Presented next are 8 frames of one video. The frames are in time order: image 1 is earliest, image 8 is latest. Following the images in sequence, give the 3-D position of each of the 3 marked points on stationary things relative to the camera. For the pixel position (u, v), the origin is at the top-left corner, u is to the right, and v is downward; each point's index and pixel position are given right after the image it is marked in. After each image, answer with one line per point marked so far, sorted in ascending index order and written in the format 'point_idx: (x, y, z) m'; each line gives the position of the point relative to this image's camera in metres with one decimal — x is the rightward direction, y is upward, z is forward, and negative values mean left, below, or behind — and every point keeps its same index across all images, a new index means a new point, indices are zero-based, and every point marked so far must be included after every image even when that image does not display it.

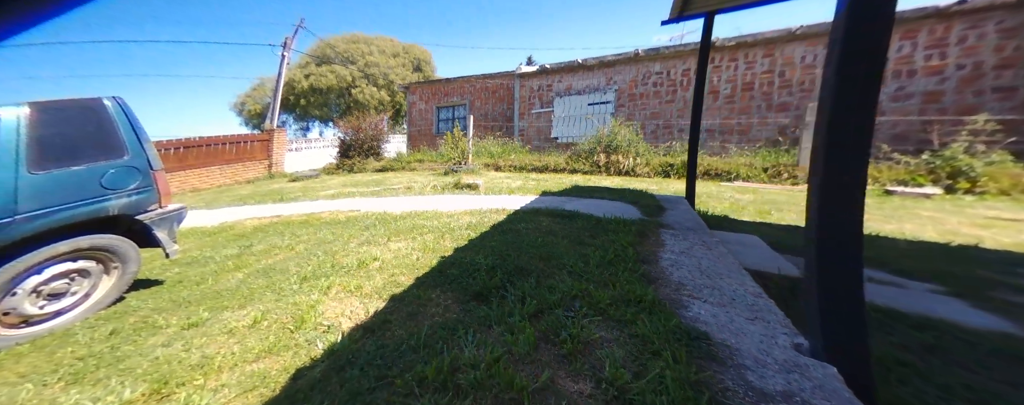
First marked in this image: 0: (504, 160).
0: (-0.5, +1.4, +8.5) m
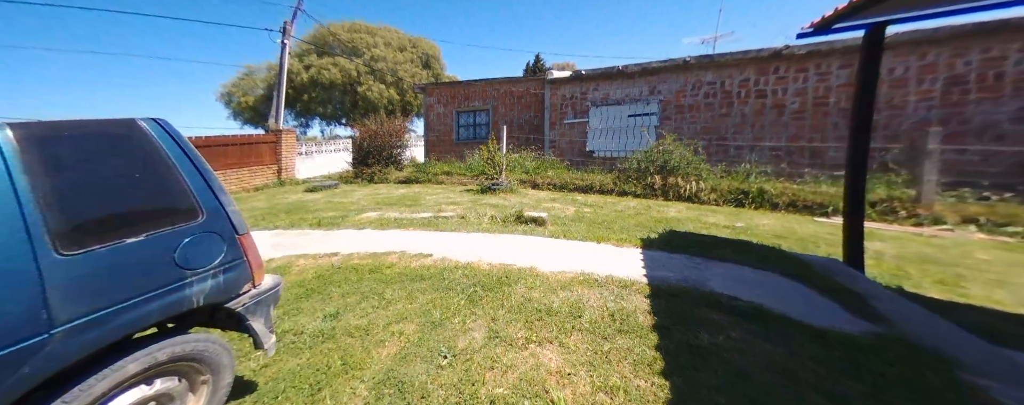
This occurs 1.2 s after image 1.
0: (+0.7, +0.8, +8.3) m
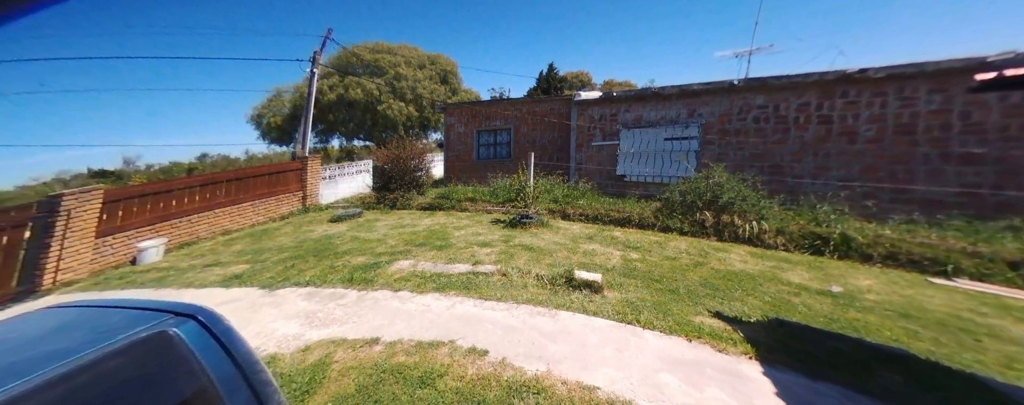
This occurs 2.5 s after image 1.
0: (+1.5, -0.1, +7.9) m
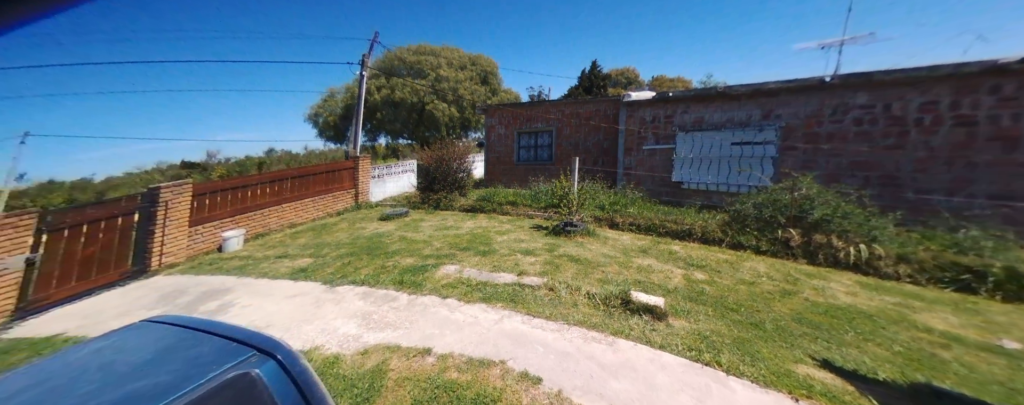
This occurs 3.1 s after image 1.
0: (+2.5, -0.3, +7.3) m
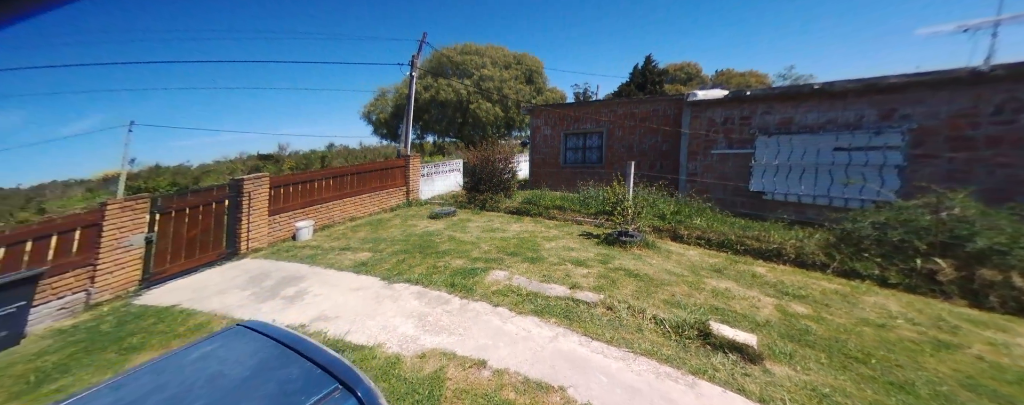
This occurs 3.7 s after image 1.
0: (+3.6, -0.5, +6.5) m
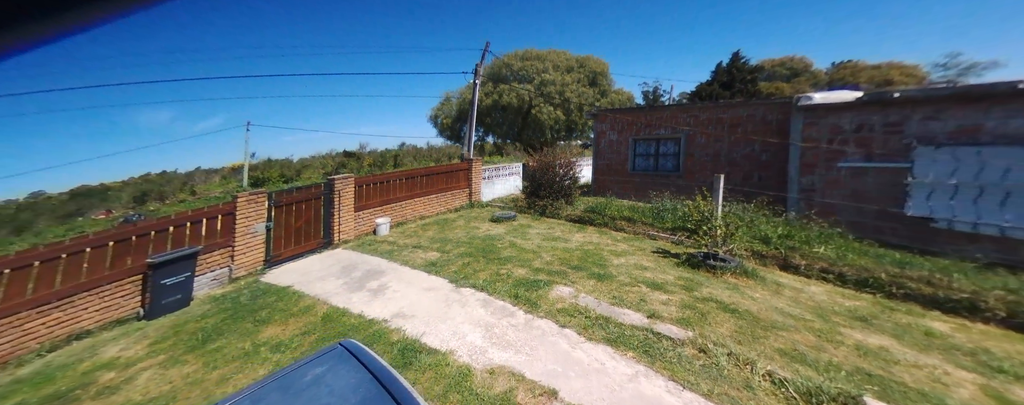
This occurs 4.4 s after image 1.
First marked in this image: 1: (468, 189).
0: (+4.8, -0.8, +5.3) m
1: (-1.5, +0.4, +11.1) m
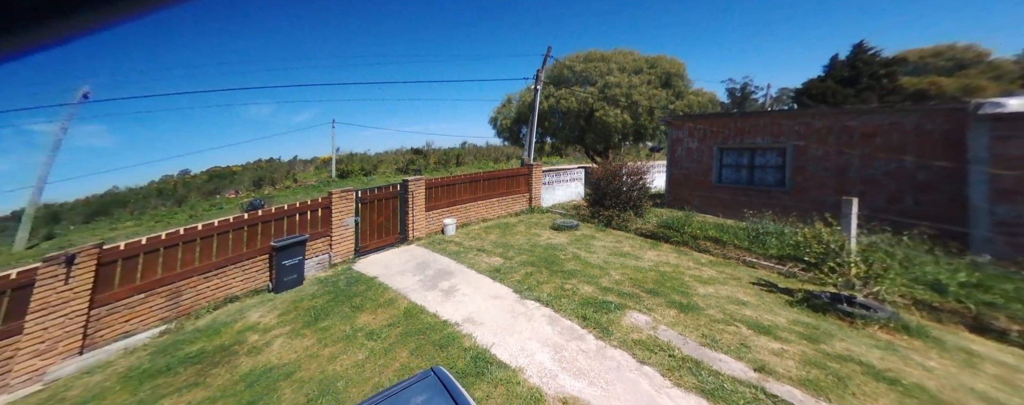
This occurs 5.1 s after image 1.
0: (+5.8, -1.3, +3.7) m
1: (+0.8, 0.0, +10.7) m
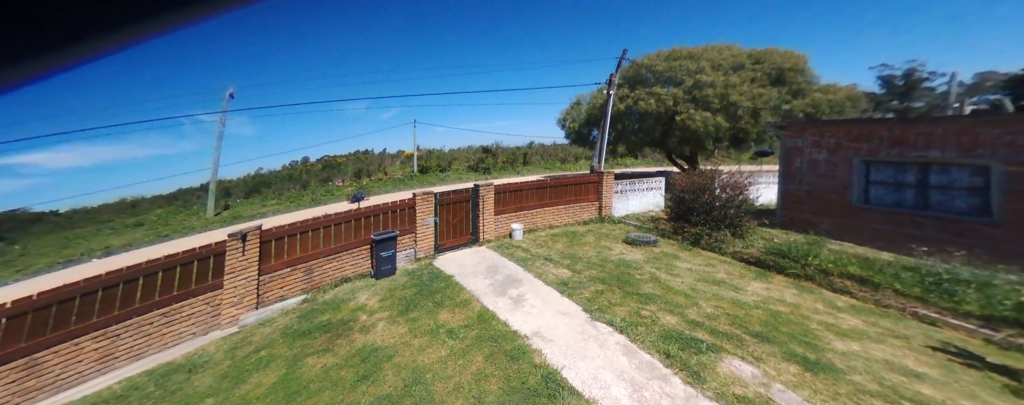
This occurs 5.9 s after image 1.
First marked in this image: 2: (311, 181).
0: (+6.4, -1.7, +1.7) m
1: (+3.1, -0.4, +9.6) m
2: (-8.7, +0.7, +13.5) m
